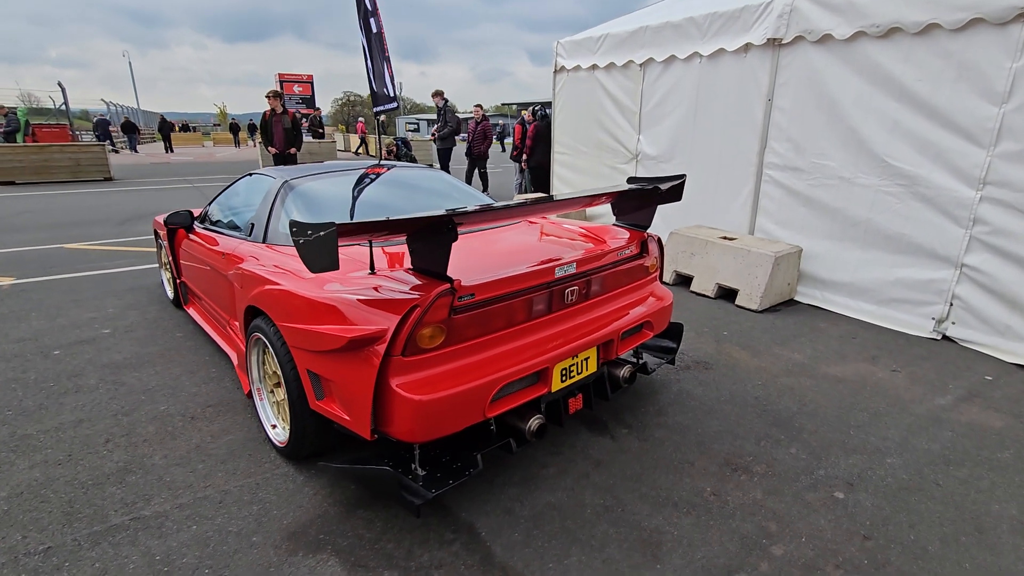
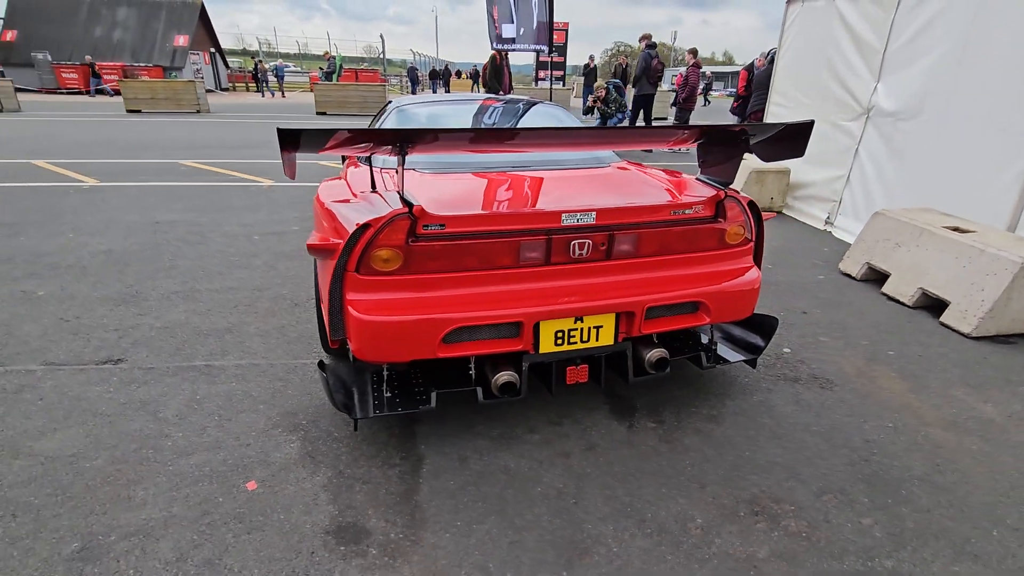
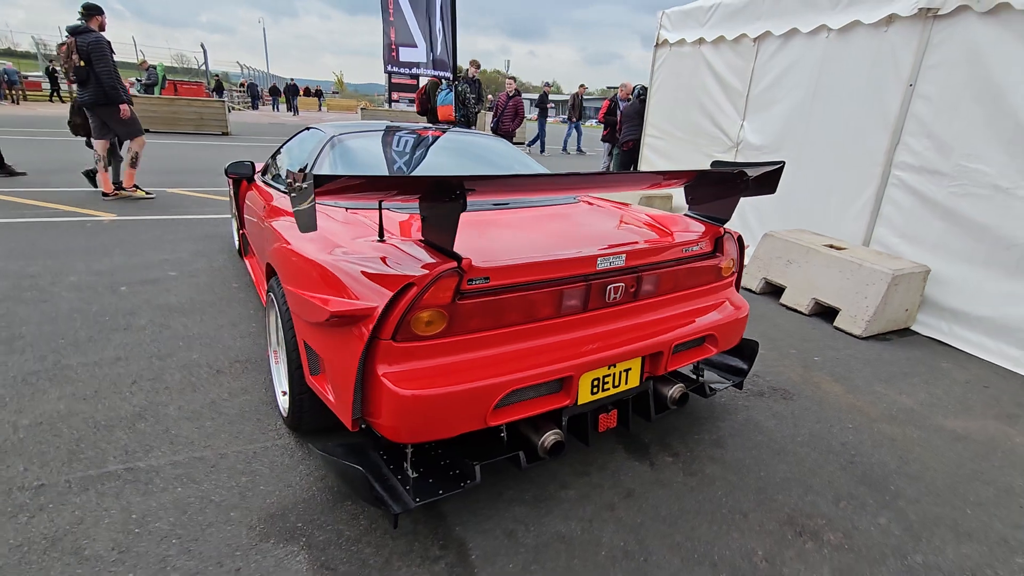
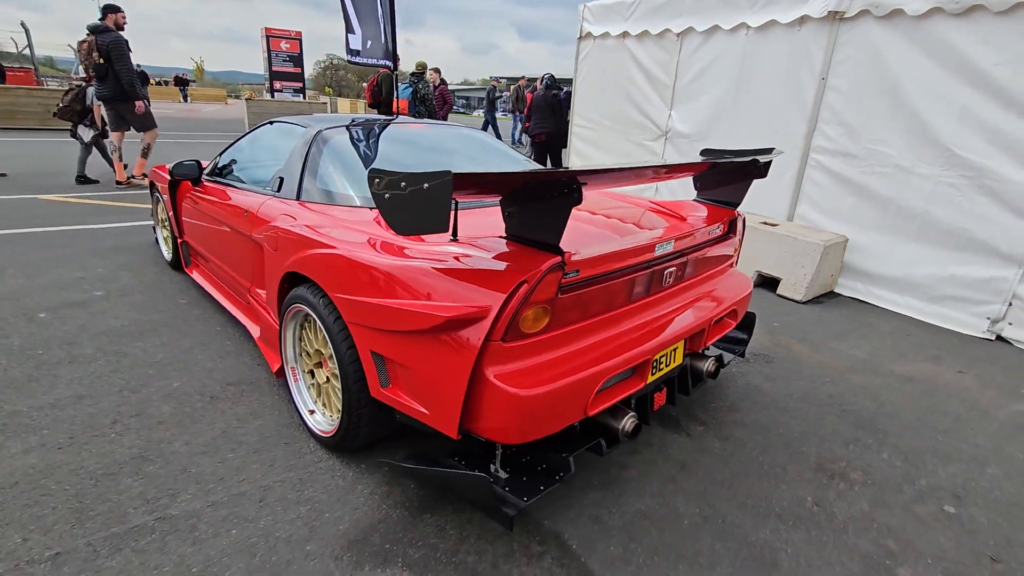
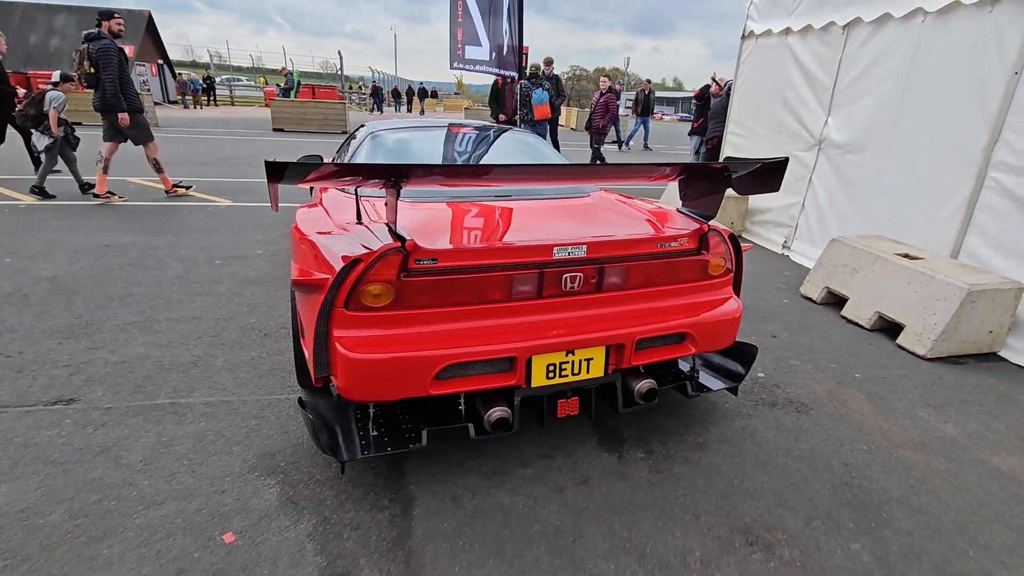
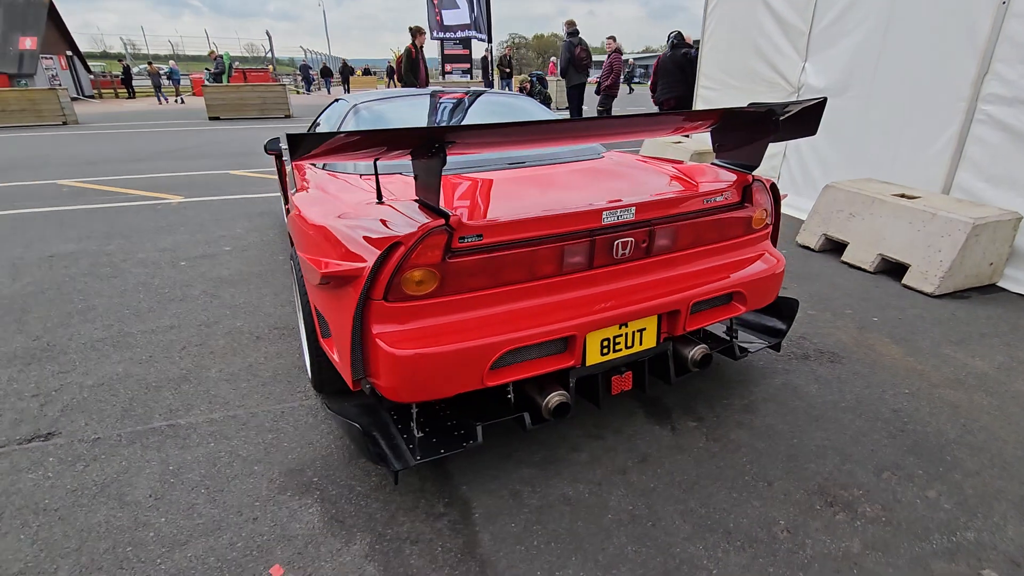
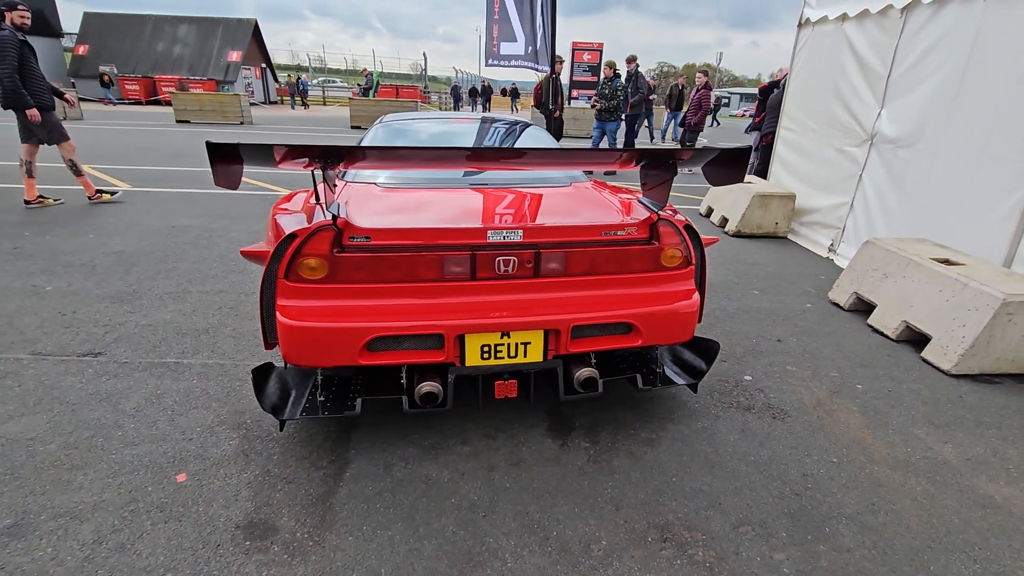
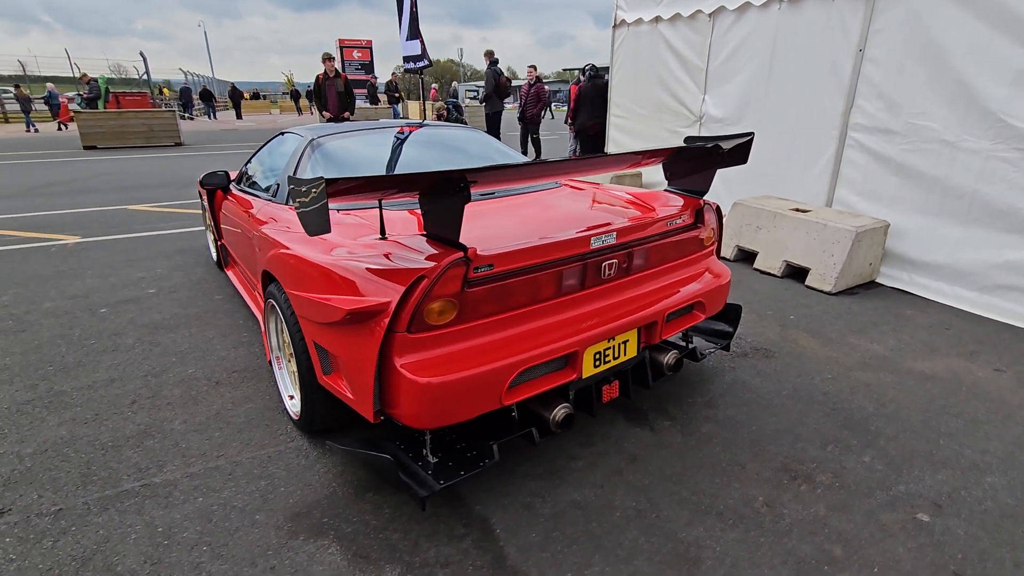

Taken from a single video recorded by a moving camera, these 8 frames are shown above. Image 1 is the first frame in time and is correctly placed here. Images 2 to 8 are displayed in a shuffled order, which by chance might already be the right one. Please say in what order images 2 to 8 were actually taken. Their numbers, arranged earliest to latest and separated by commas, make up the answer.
8, 6, 2, 7, 5, 3, 4
